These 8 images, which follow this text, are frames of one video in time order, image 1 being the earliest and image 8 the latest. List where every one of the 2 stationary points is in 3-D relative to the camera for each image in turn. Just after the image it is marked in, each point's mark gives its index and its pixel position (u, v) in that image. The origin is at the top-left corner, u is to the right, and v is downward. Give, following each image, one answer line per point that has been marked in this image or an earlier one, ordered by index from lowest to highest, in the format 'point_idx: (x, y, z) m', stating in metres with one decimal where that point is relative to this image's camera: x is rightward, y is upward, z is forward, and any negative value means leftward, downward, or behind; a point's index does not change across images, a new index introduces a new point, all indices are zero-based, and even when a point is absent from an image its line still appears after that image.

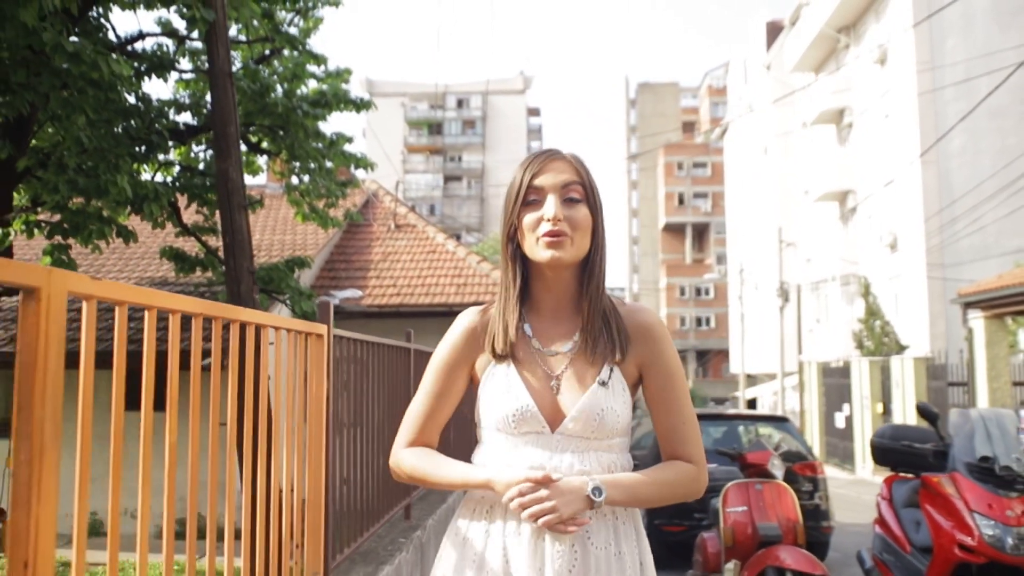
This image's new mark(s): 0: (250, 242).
0: (-1.8, +0.3, +6.1) m
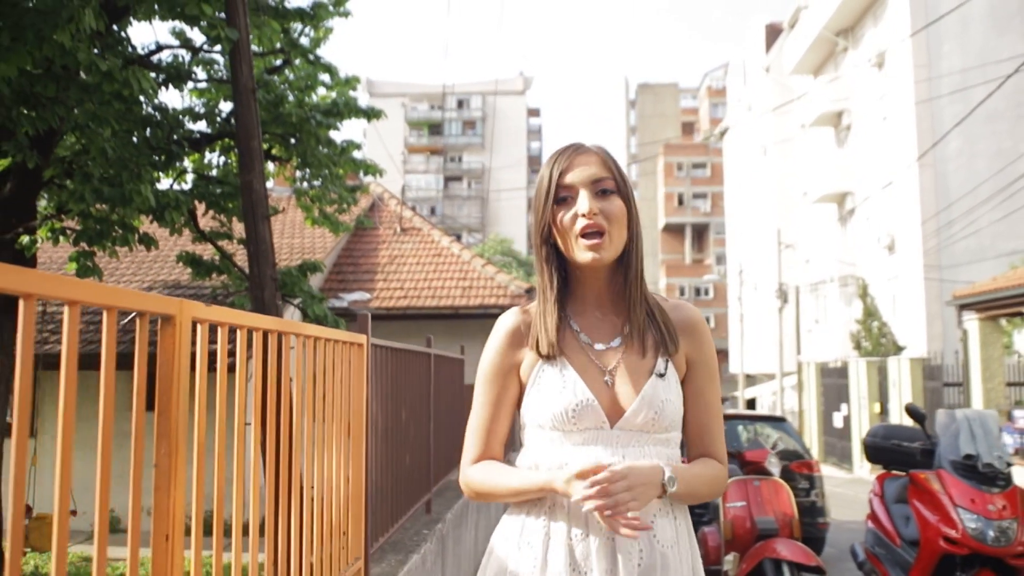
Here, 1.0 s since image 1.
0: (-1.7, +0.3, +6.4) m
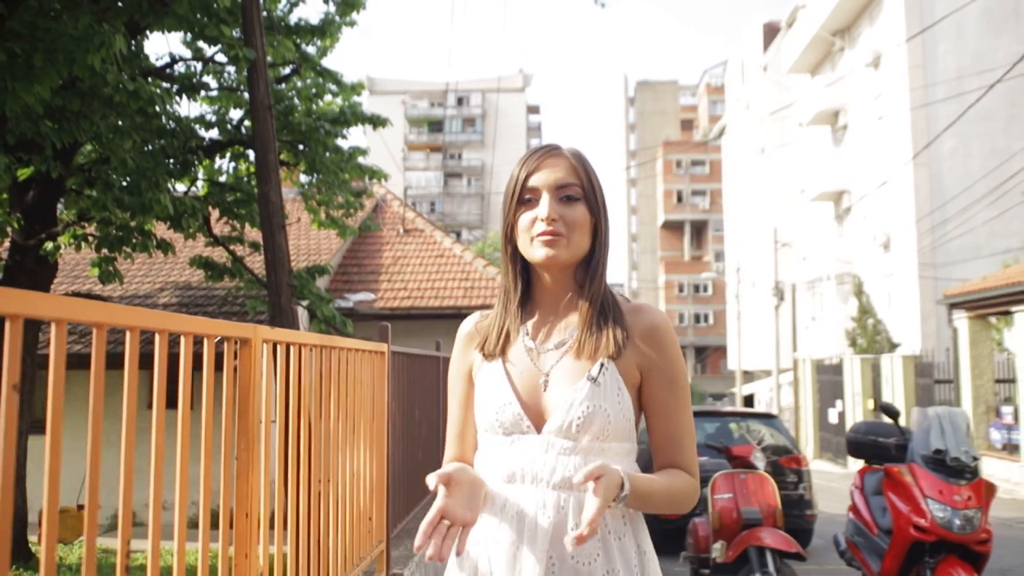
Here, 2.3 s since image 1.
0: (-1.7, +0.2, +6.8) m
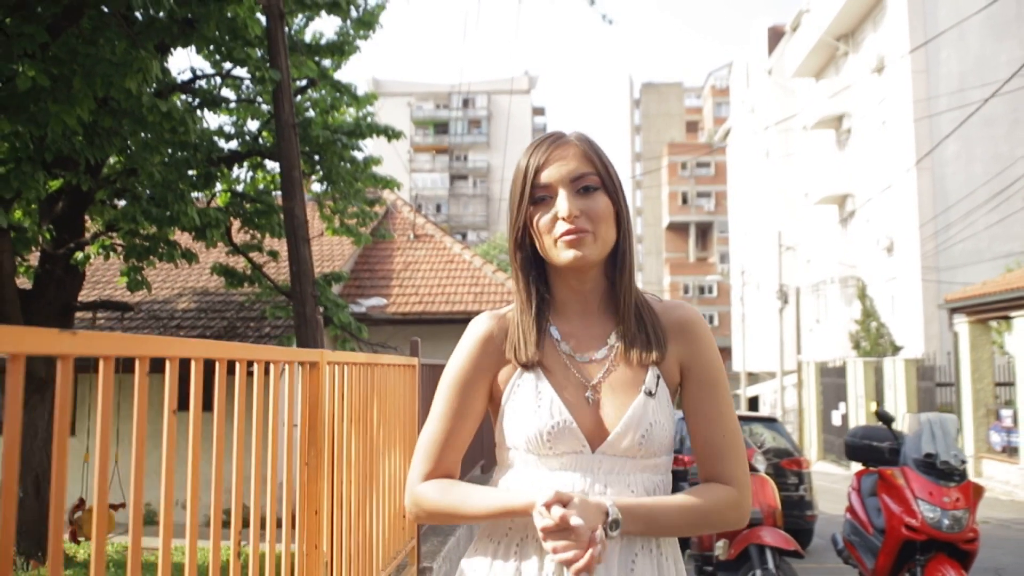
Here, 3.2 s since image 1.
0: (-1.6, +0.1, +7.1) m
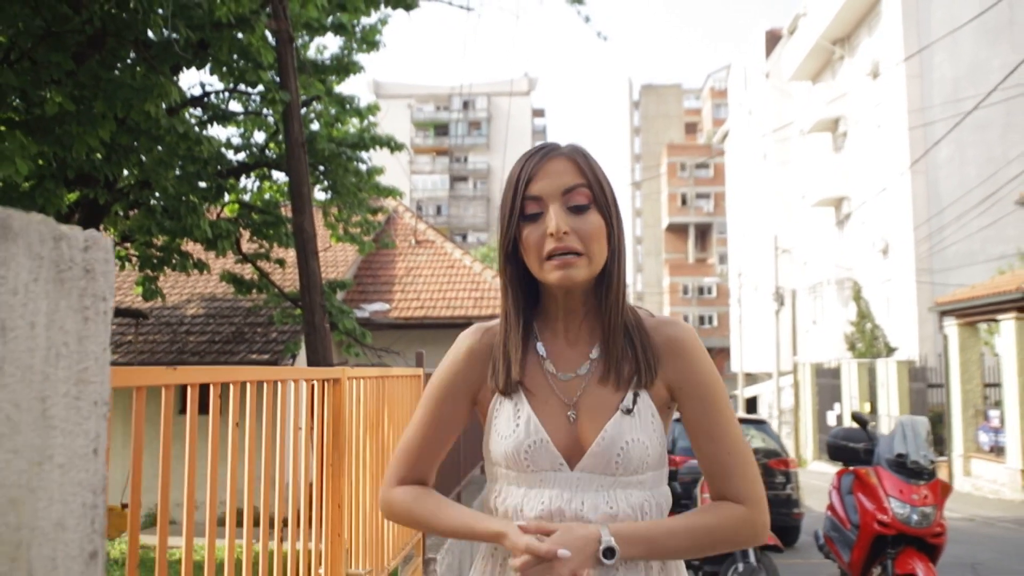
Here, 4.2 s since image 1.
0: (-1.6, +0.1, +7.5) m
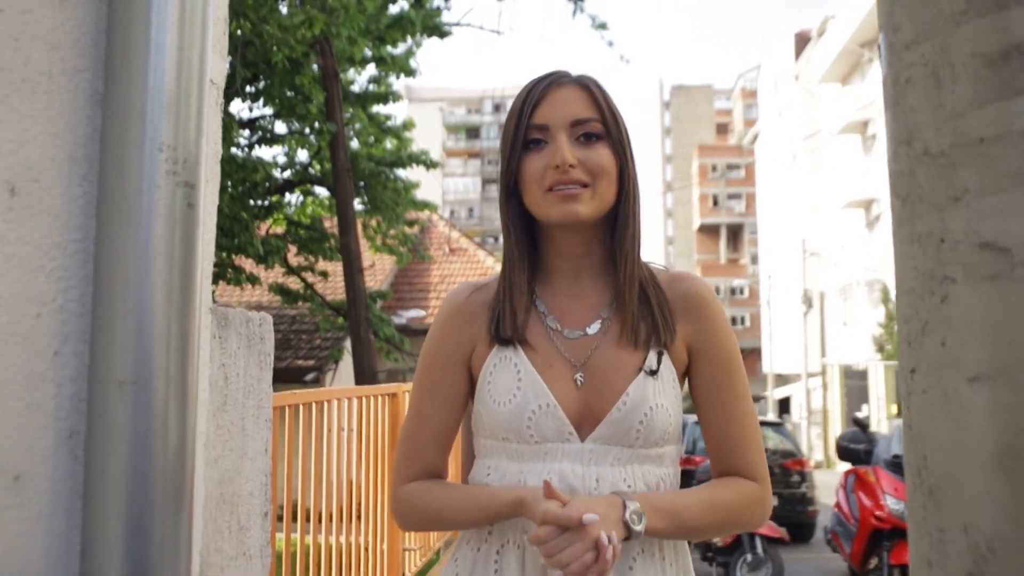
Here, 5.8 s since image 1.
0: (-1.4, -0.1, +8.2) m
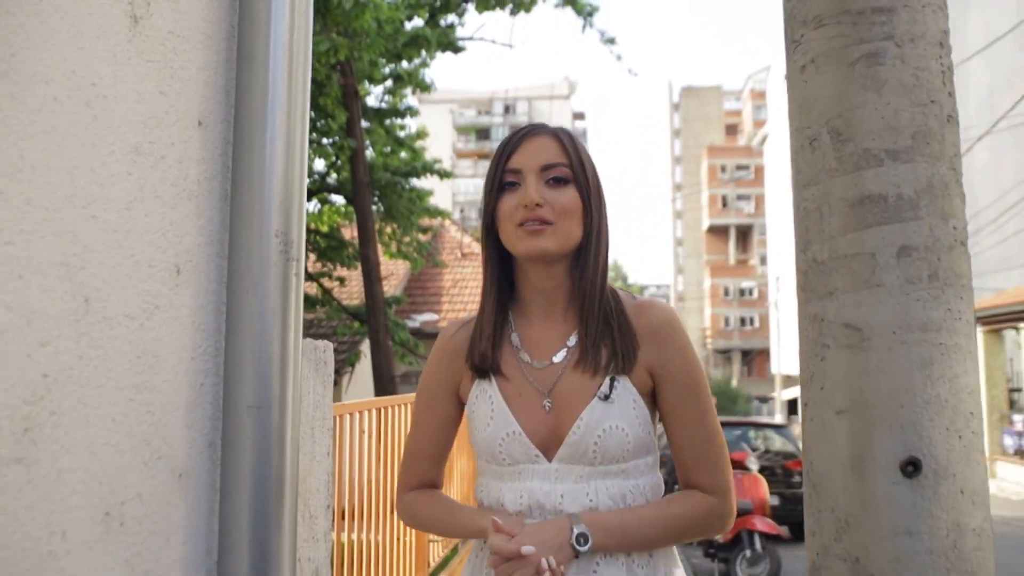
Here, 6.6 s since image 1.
0: (-1.2, -0.1, +8.6) m
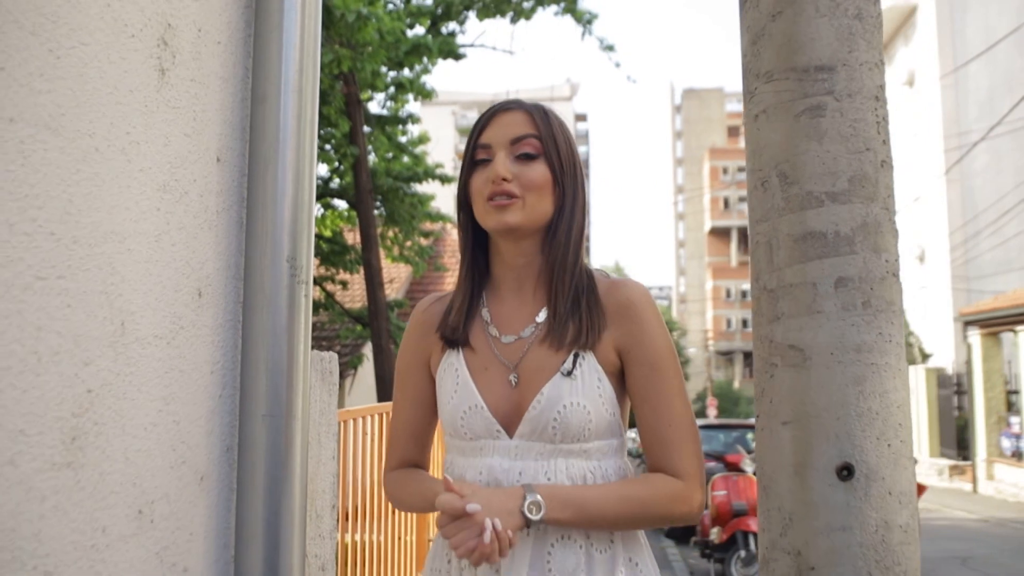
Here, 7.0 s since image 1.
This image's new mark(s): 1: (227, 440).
0: (-1.2, -0.2, +8.7) m
1: (-0.5, -0.3, +1.5) m
